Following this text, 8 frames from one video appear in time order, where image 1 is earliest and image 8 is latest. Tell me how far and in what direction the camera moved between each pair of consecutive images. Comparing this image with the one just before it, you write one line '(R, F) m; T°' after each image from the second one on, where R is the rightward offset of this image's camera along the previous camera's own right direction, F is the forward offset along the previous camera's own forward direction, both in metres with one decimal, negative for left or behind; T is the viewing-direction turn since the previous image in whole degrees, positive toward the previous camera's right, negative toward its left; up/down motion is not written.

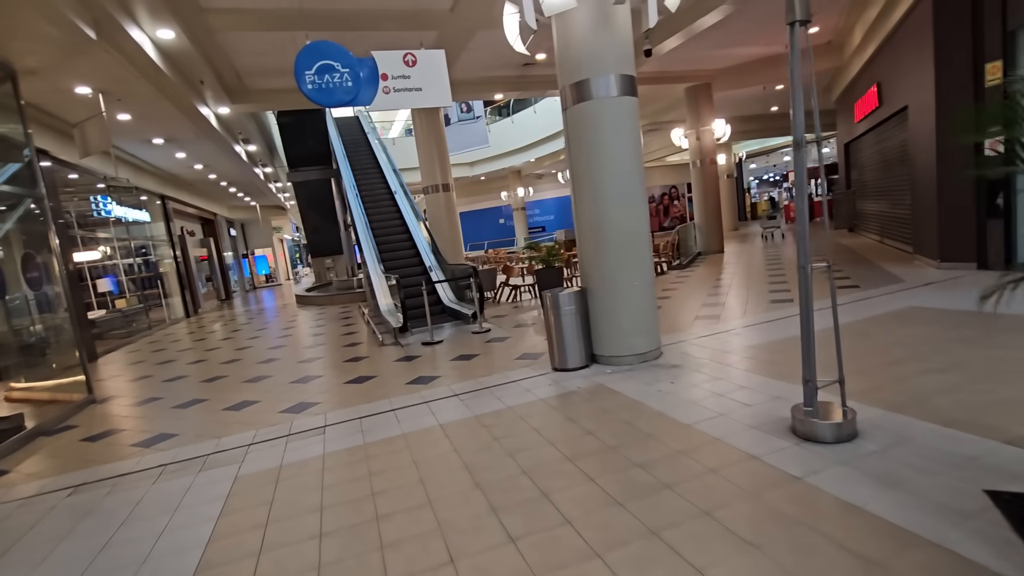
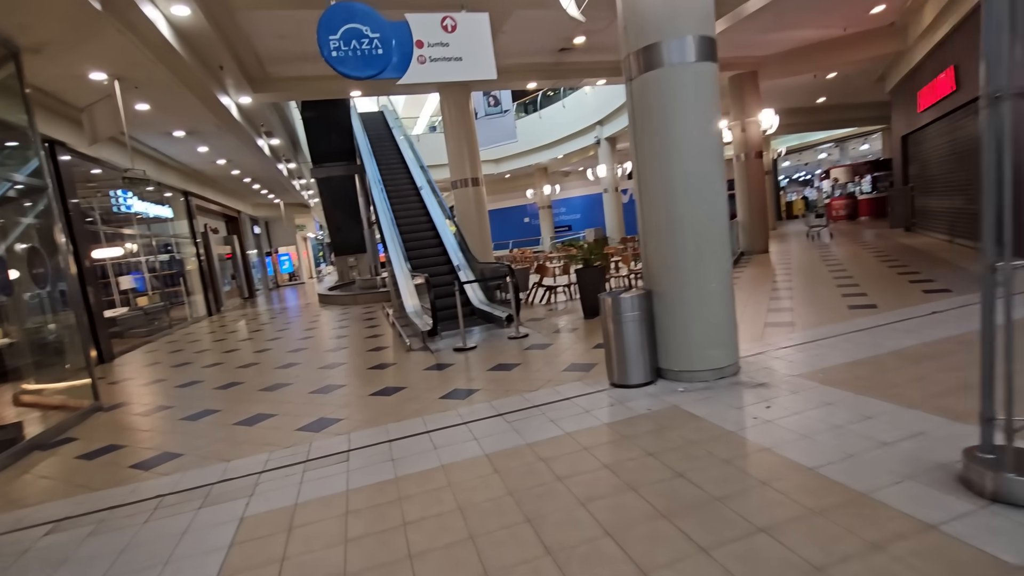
(-0.2, +0.5) m; -2°
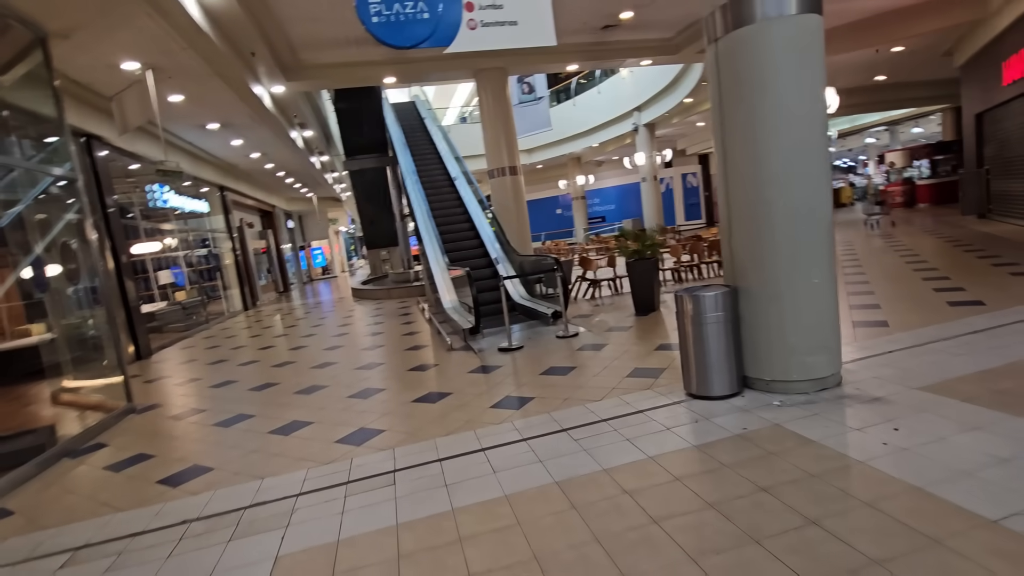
(-0.2, +0.4) m; -3°
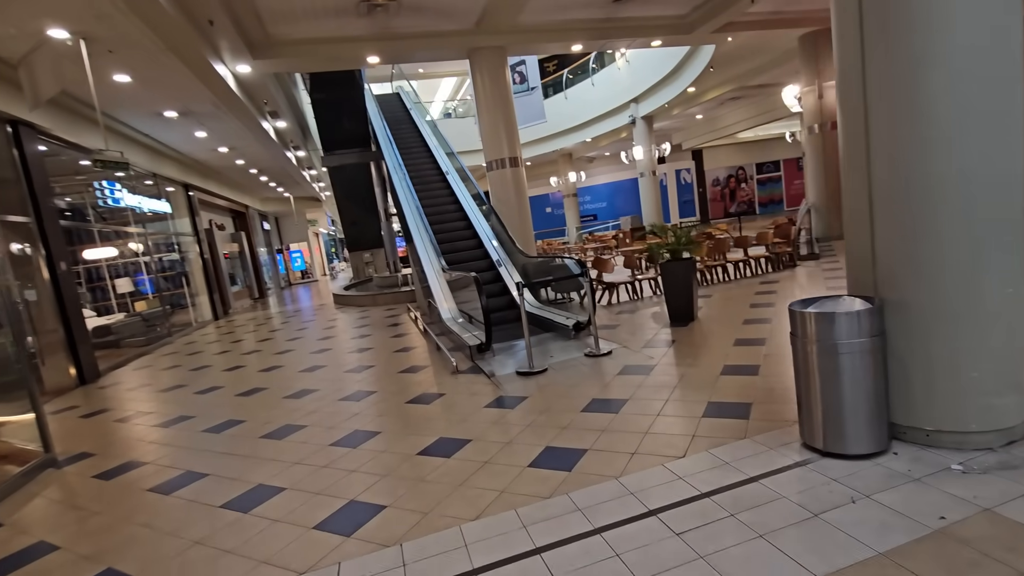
(-0.3, +0.9) m; +2°
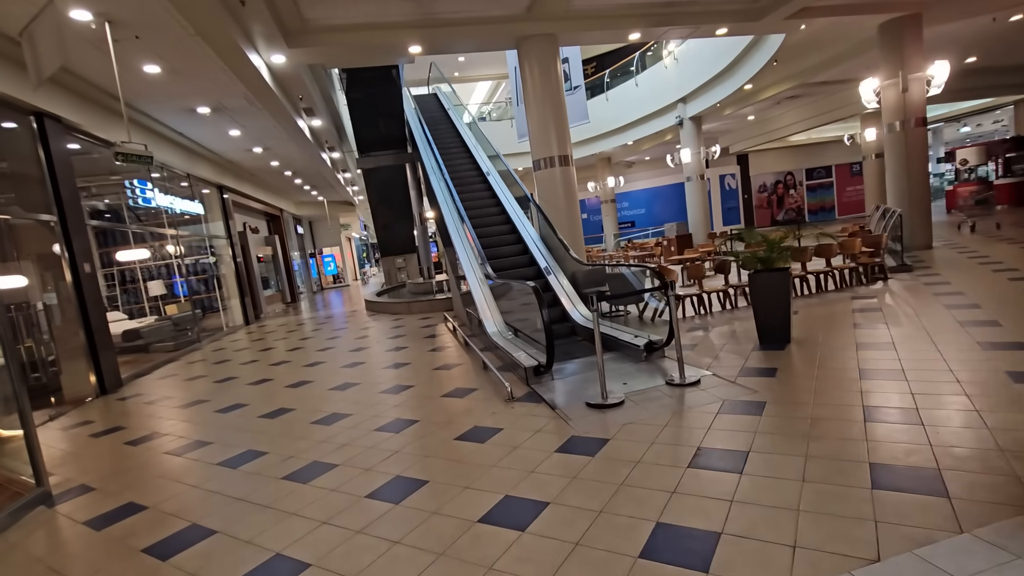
(-0.3, +0.6) m; -3°
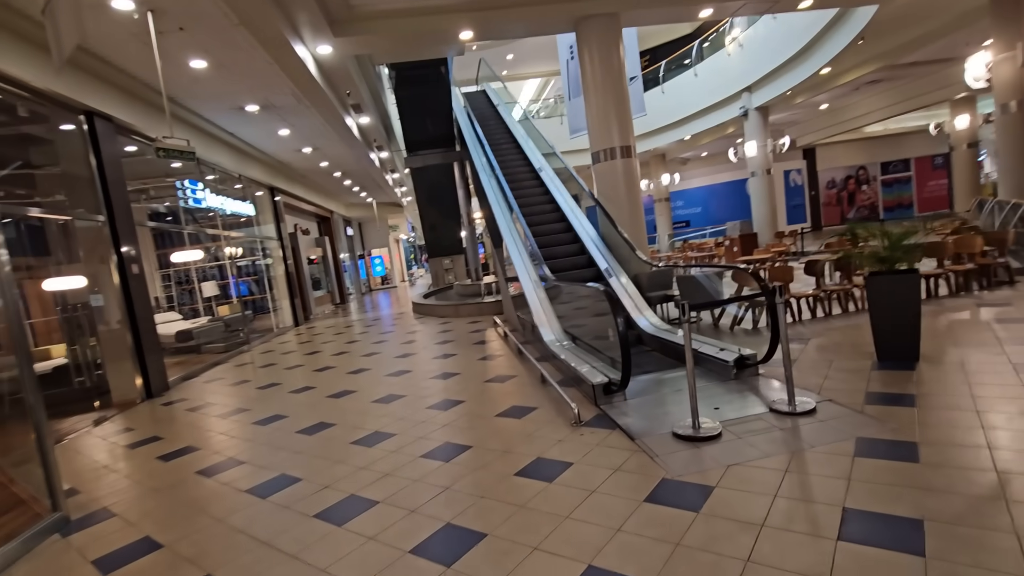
(-0.1, +0.5) m; -5°
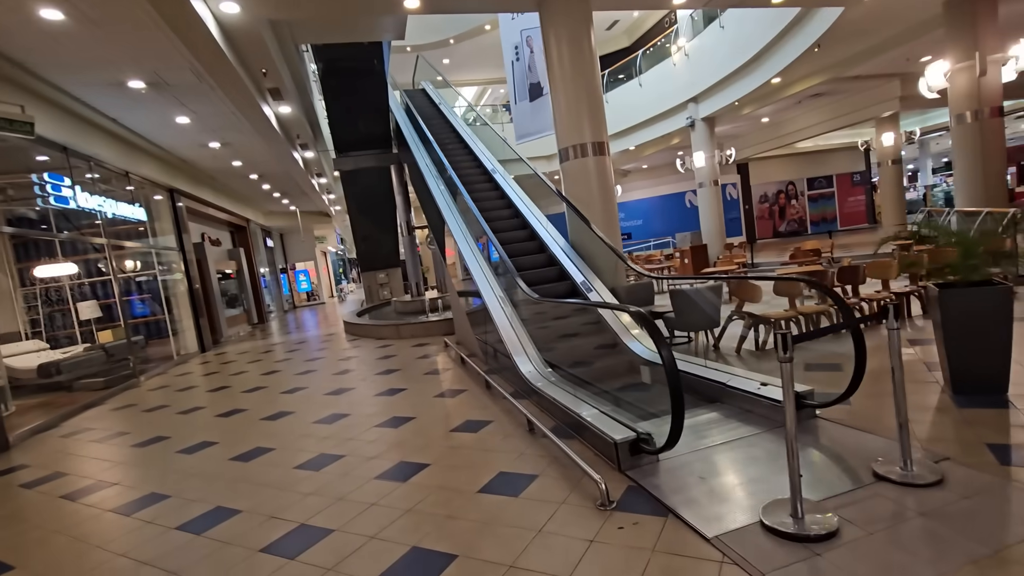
(-0.3, +1.0) m; +8°
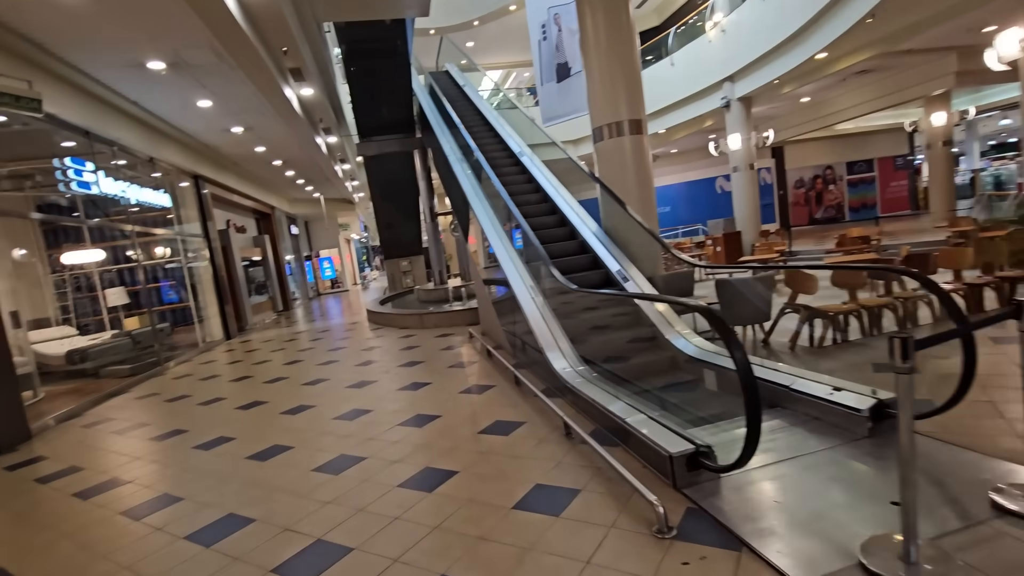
(-0.1, +0.3) m; -2°
